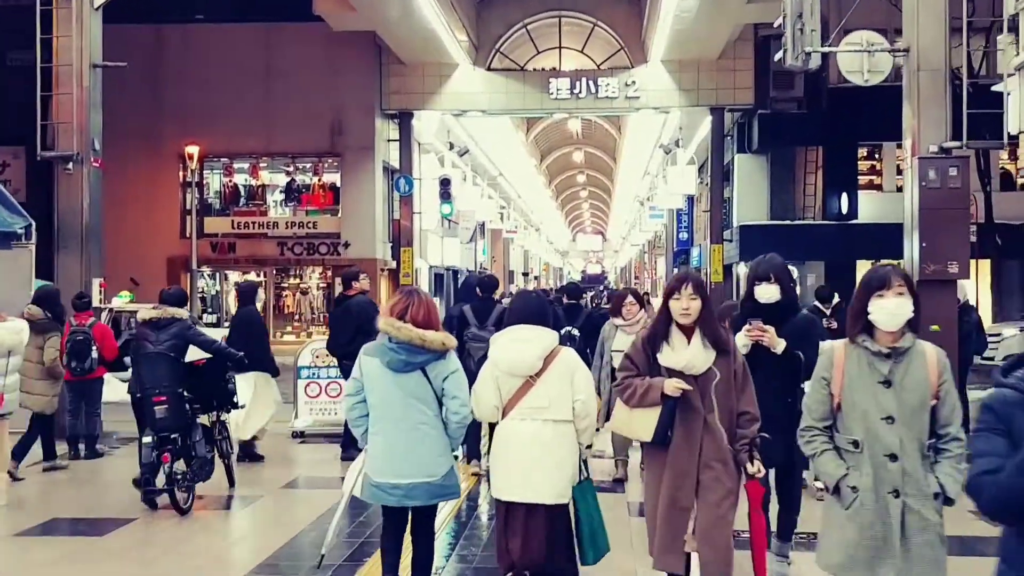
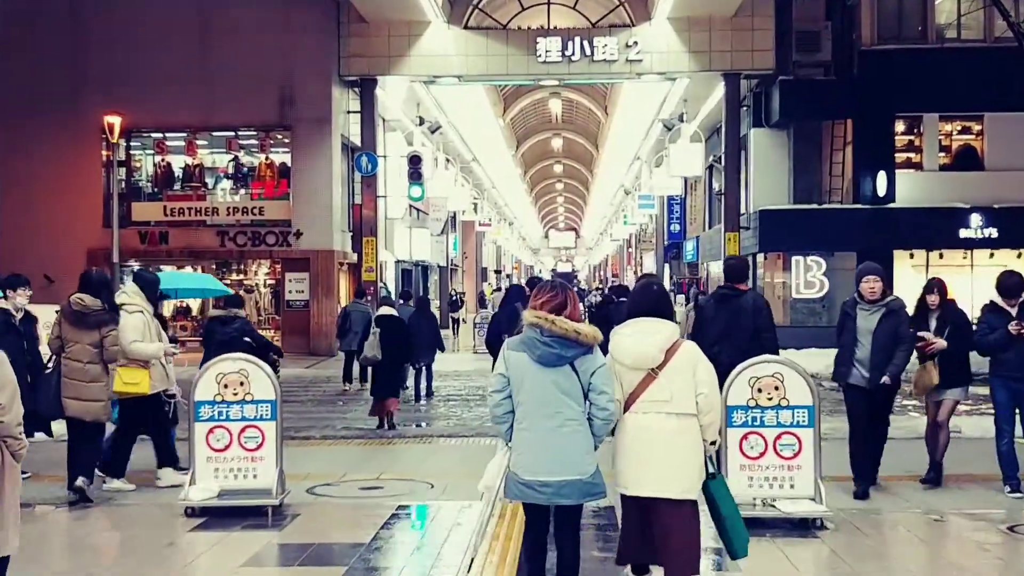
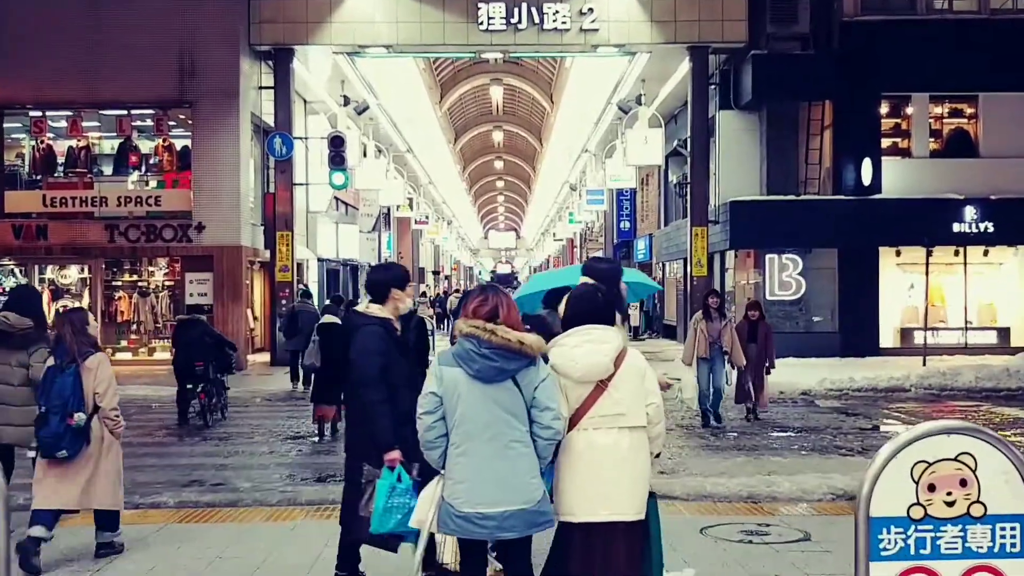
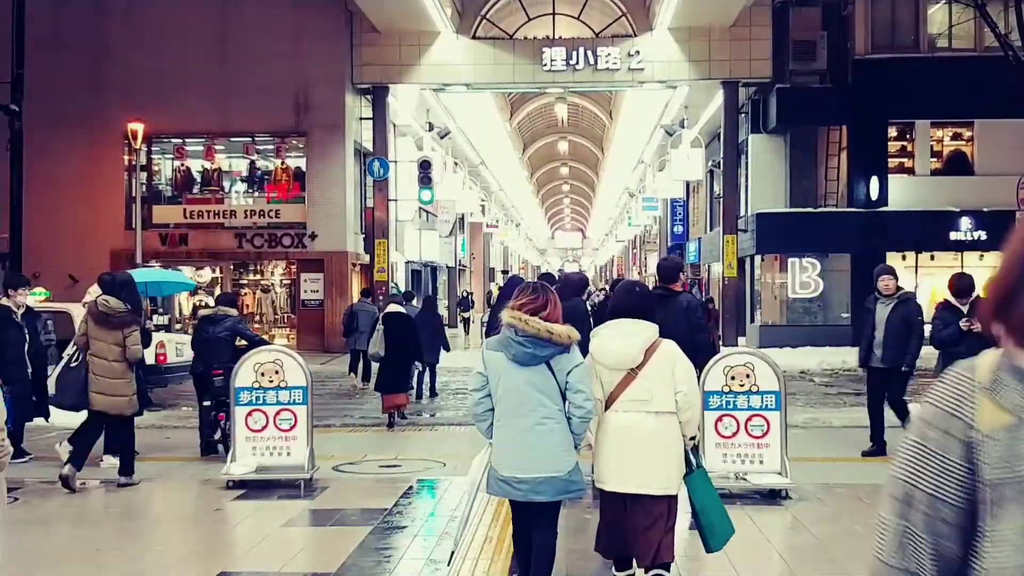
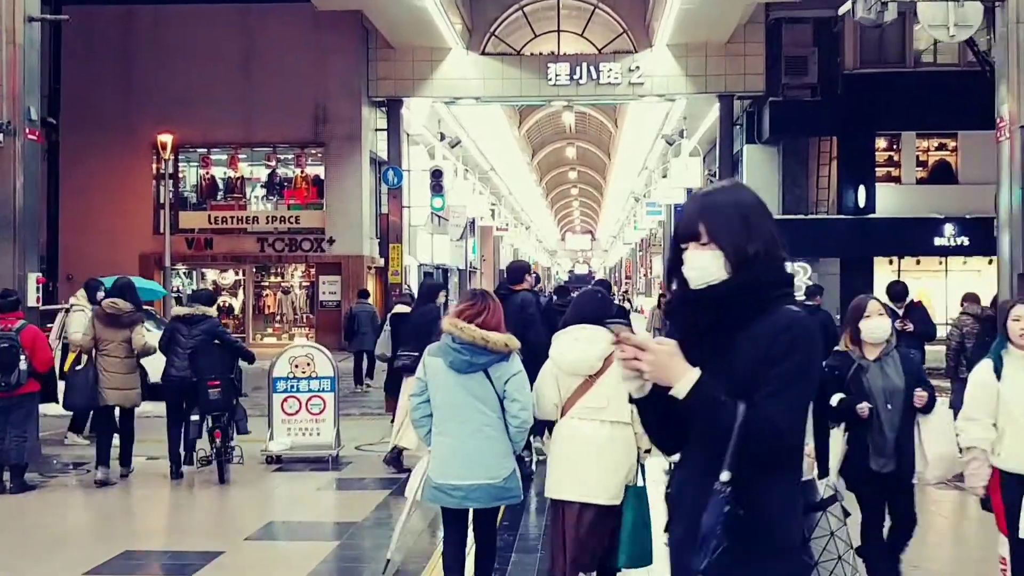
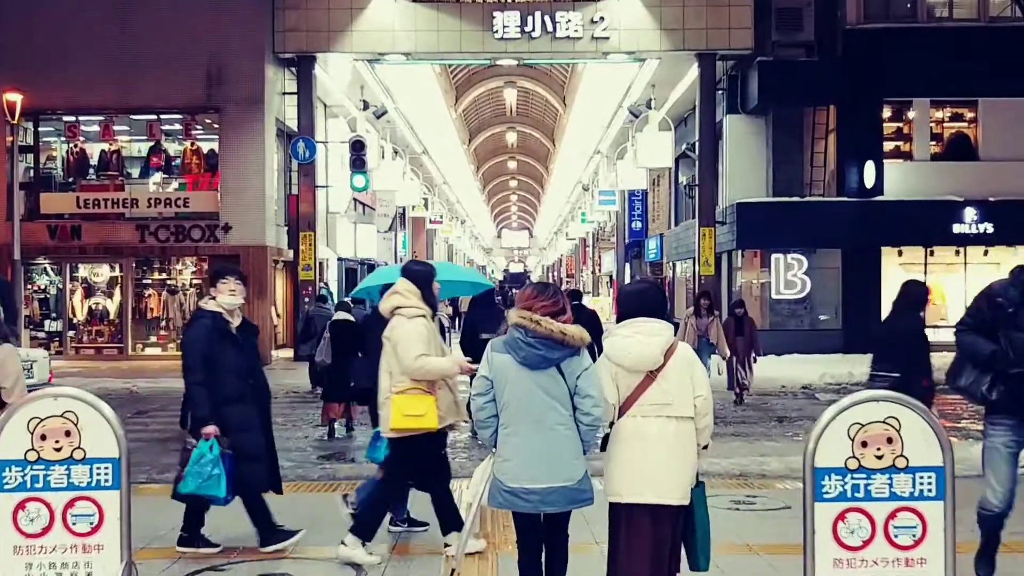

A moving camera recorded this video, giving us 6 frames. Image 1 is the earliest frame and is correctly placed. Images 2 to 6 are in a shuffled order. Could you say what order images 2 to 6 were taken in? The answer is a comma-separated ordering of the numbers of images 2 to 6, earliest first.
5, 4, 2, 6, 3
